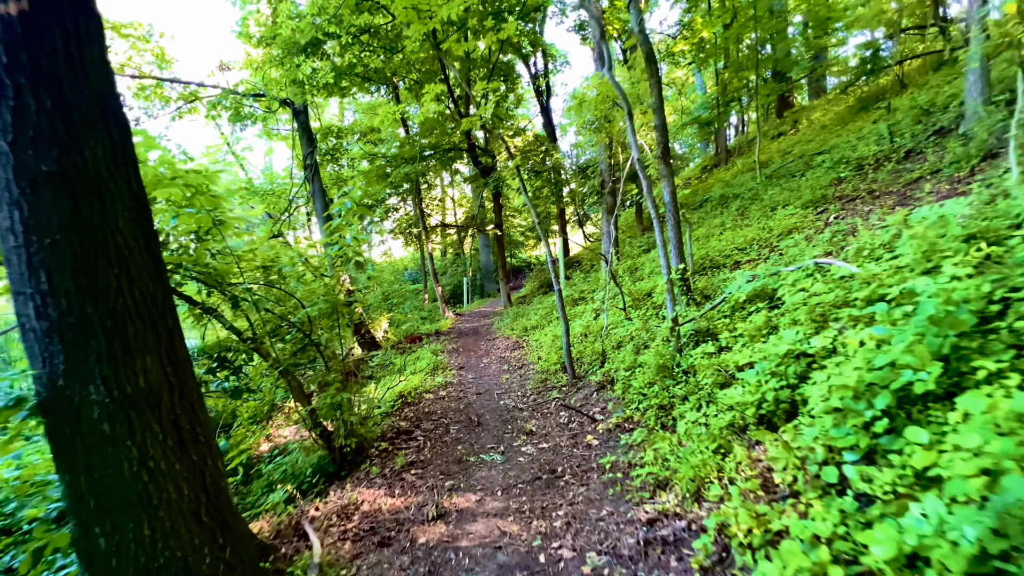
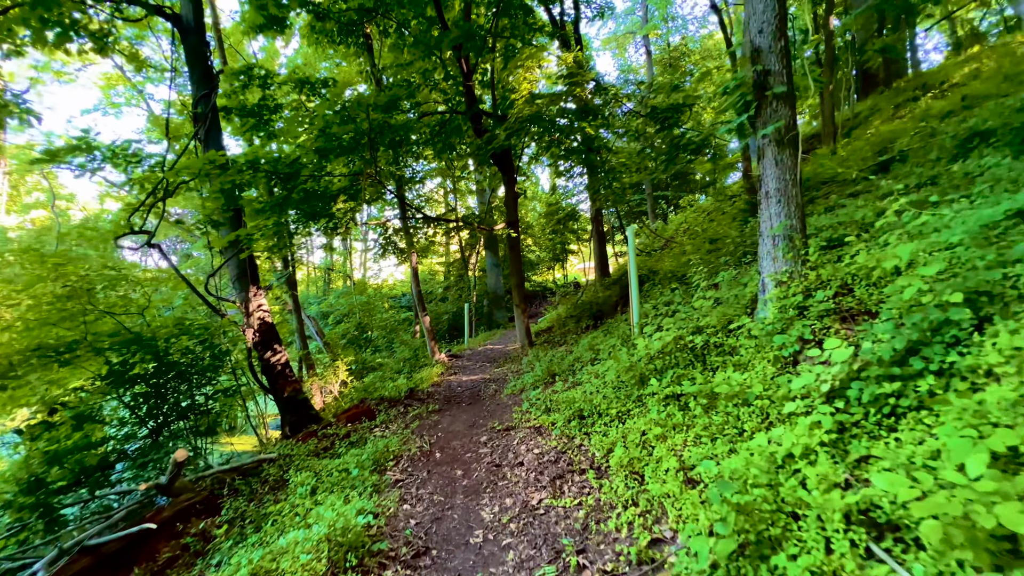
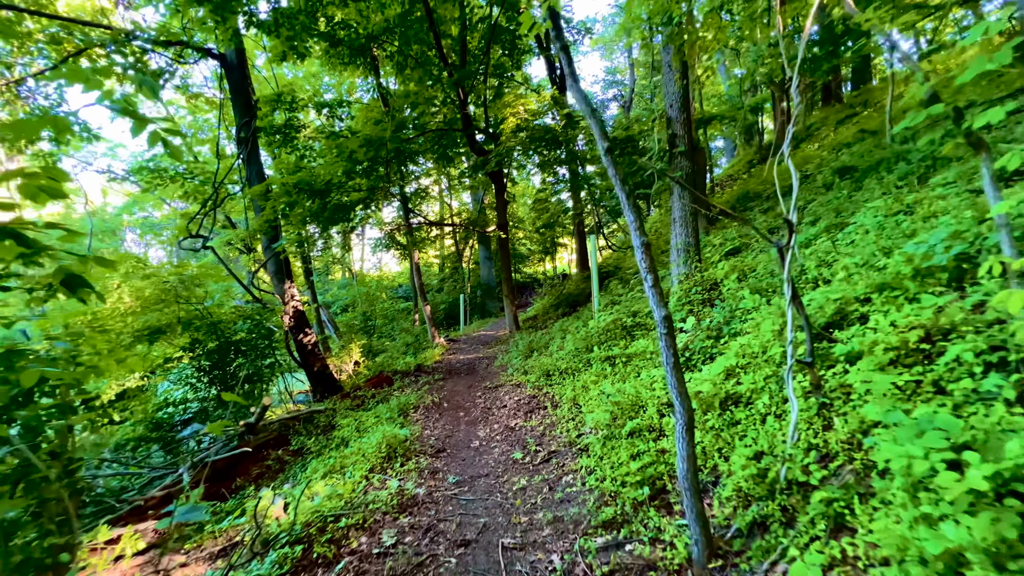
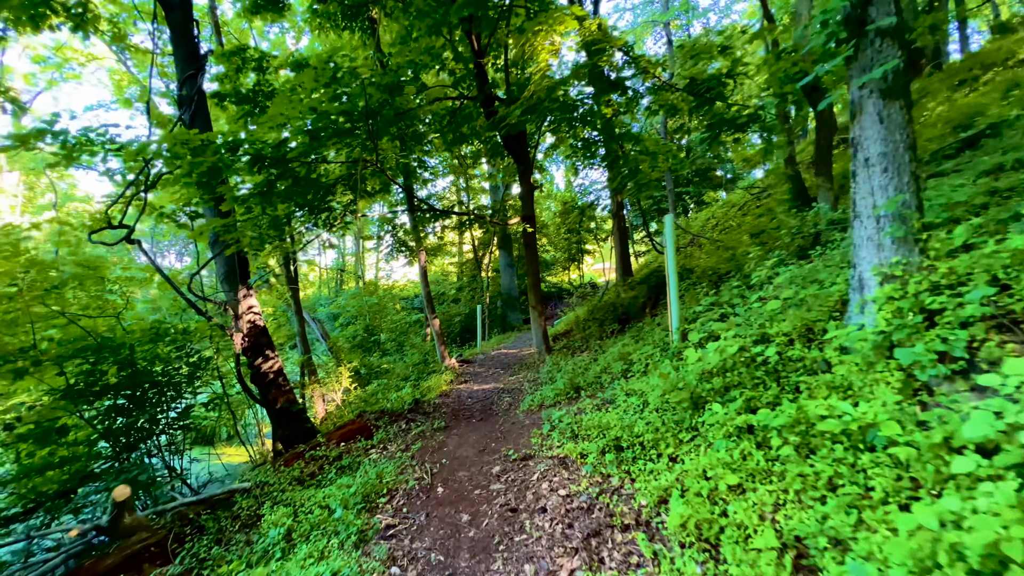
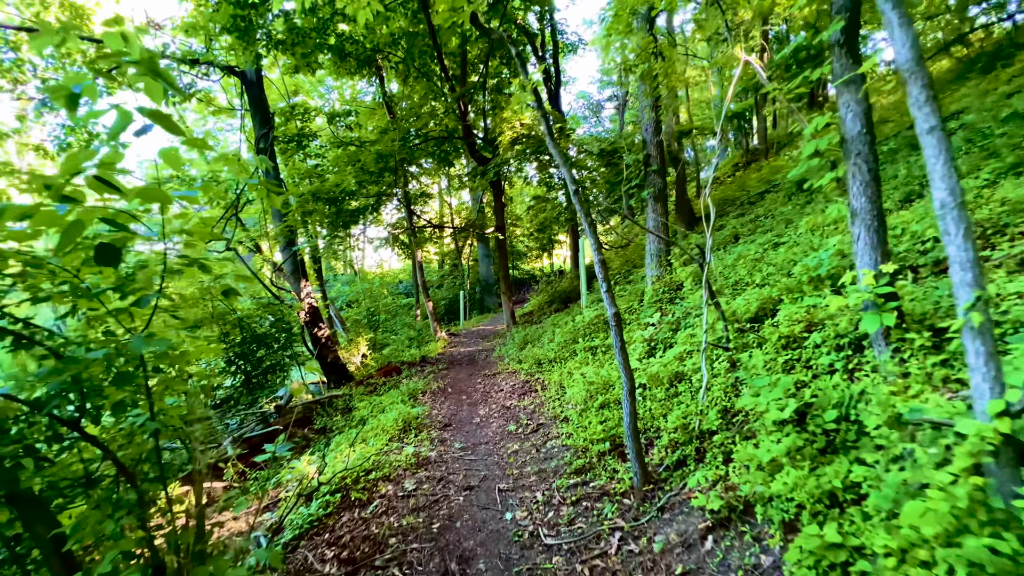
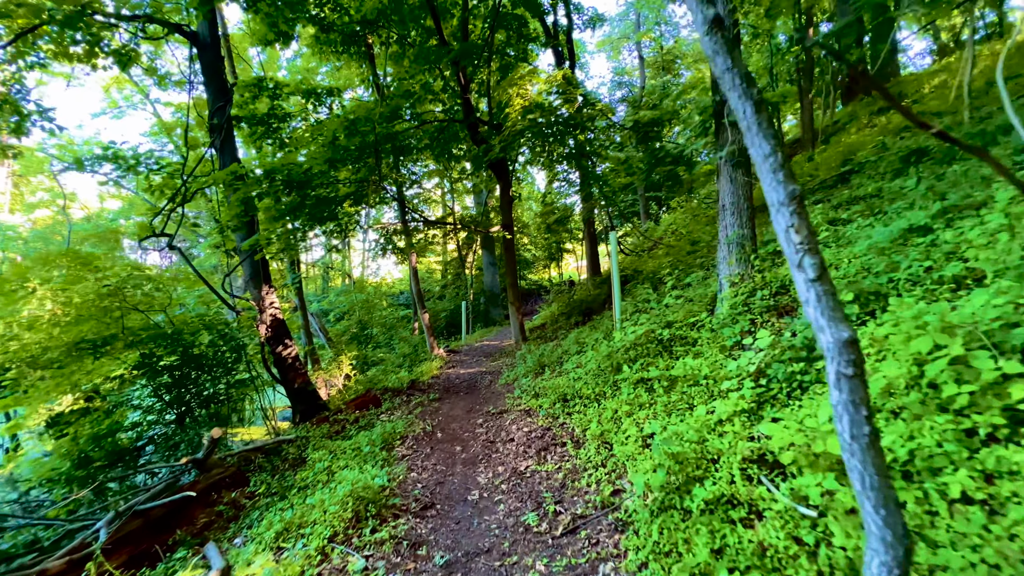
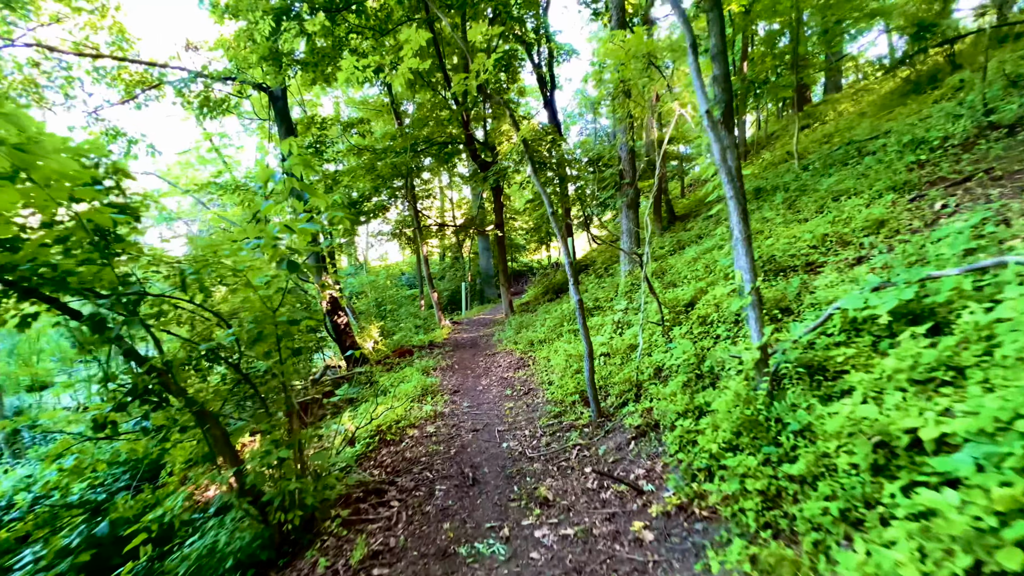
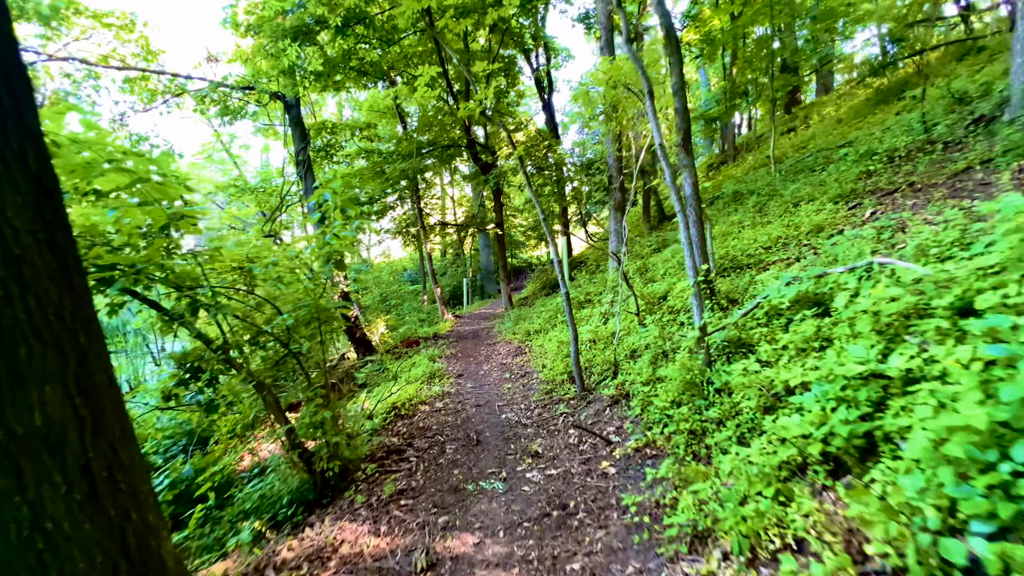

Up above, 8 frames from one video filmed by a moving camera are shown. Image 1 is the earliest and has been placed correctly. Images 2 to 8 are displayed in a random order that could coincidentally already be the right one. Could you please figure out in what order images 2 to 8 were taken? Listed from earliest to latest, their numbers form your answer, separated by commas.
8, 7, 5, 3, 6, 2, 4
